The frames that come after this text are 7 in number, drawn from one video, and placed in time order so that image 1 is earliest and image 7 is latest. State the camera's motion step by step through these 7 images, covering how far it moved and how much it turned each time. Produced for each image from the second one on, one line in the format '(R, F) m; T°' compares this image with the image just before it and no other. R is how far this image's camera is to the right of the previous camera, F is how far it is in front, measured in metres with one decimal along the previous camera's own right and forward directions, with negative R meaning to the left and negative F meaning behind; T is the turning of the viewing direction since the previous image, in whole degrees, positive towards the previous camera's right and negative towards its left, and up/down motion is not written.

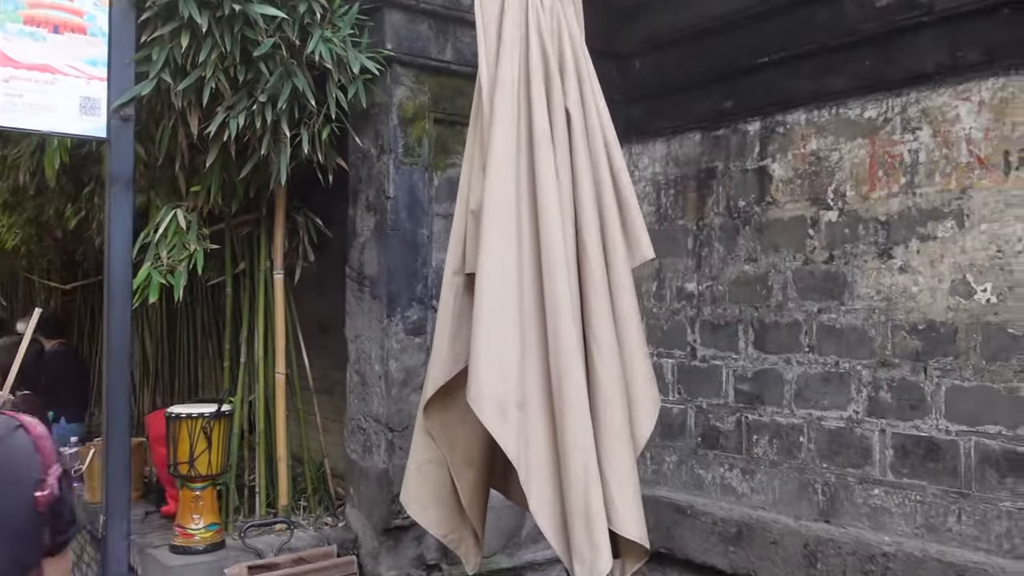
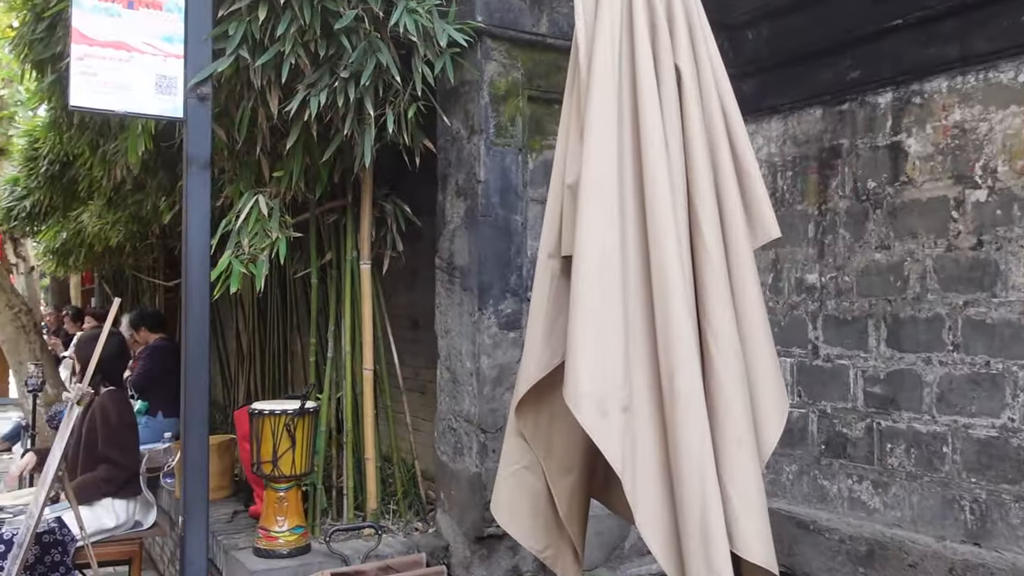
(0.0, +0.3) m; -6°
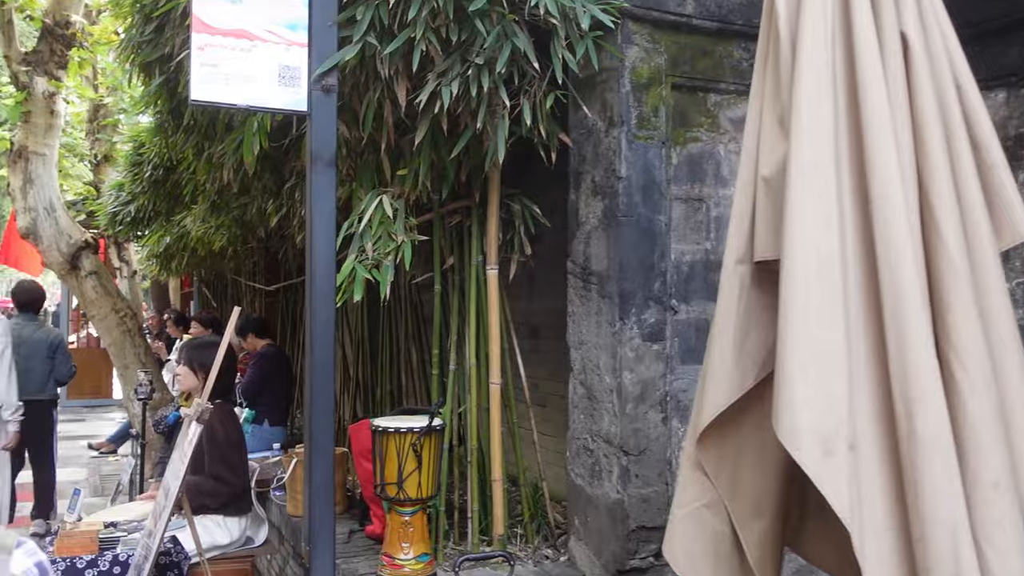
(-0.2, +0.3) m; -5°
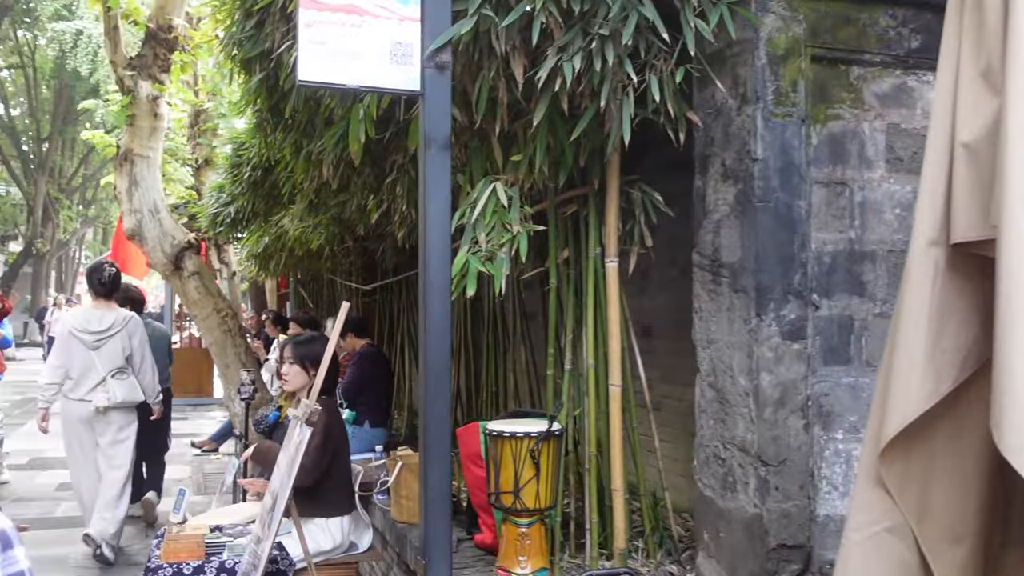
(-0.1, +0.2) m; -5°
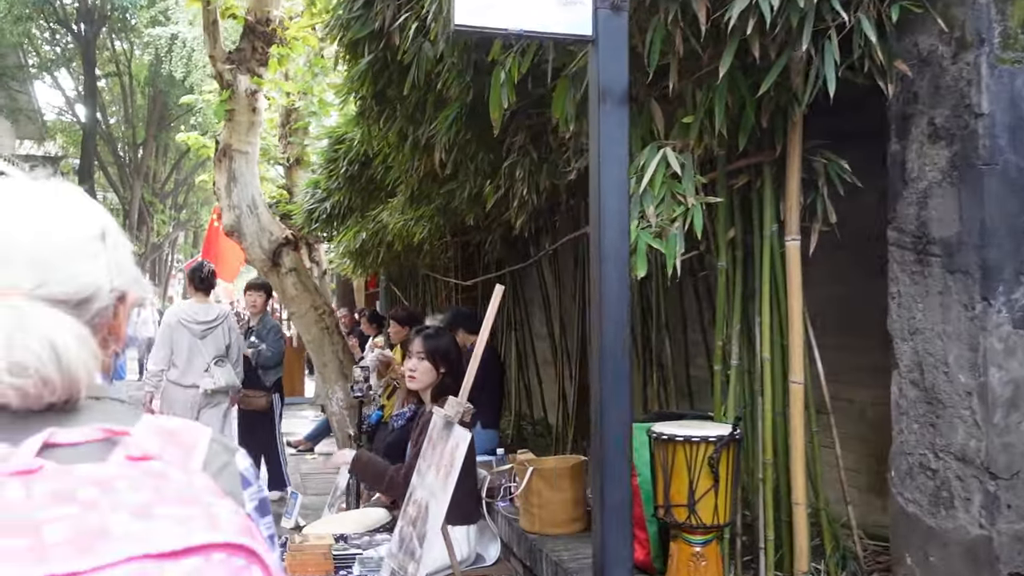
(-0.3, +0.4) m; -5°
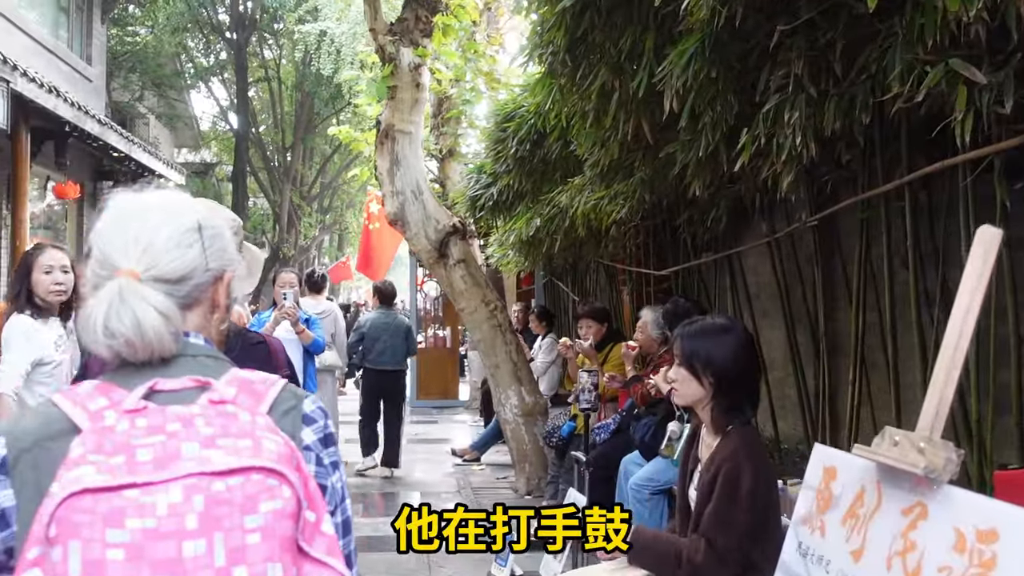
(-0.5, +1.0) m; -8°
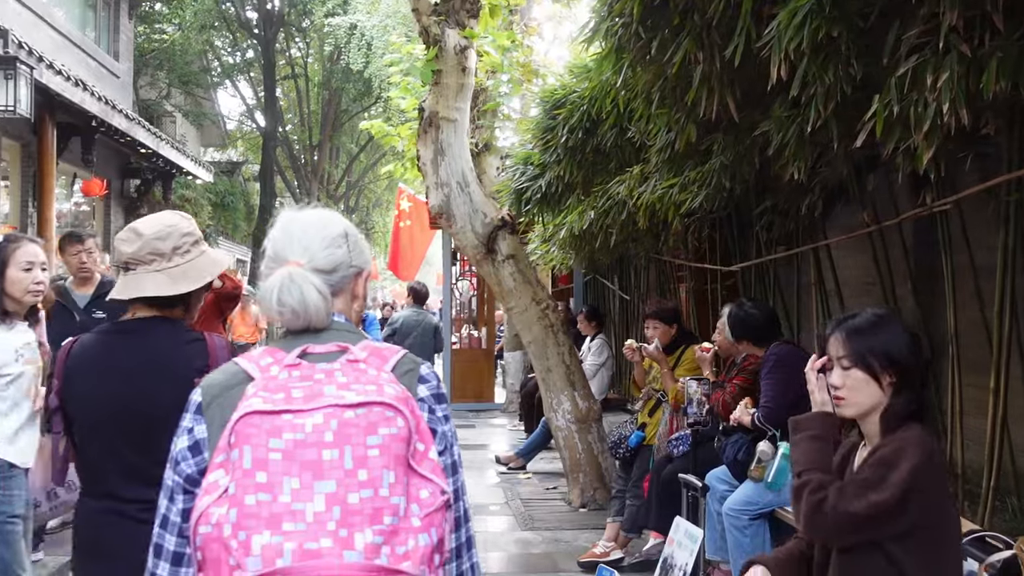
(-0.2, +0.5) m; -1°
